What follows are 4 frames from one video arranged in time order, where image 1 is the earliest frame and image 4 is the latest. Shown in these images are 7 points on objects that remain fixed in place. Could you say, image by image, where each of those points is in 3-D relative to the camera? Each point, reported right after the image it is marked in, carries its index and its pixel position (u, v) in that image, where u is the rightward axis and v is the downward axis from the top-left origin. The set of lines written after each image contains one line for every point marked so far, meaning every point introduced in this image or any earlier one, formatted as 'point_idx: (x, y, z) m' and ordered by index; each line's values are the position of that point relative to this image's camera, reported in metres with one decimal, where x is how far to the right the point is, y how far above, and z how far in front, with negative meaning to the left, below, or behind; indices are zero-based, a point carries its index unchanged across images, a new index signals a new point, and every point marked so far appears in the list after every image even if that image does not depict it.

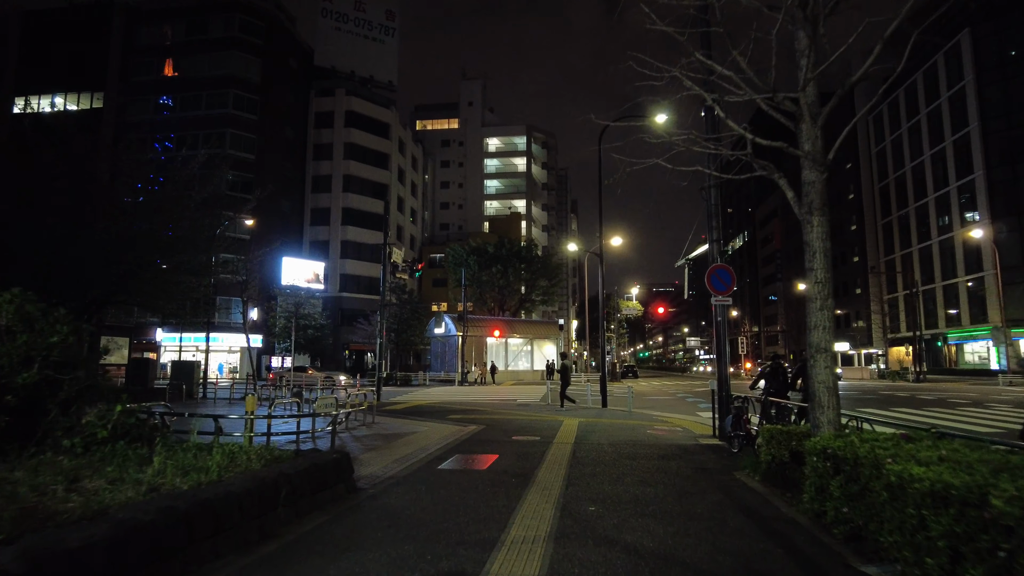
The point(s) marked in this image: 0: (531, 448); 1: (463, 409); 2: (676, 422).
0: (+0.3, -2.3, +8.8) m
1: (-1.3, -3.3, +16.5) m
2: (+3.7, -3.1, +13.9) m
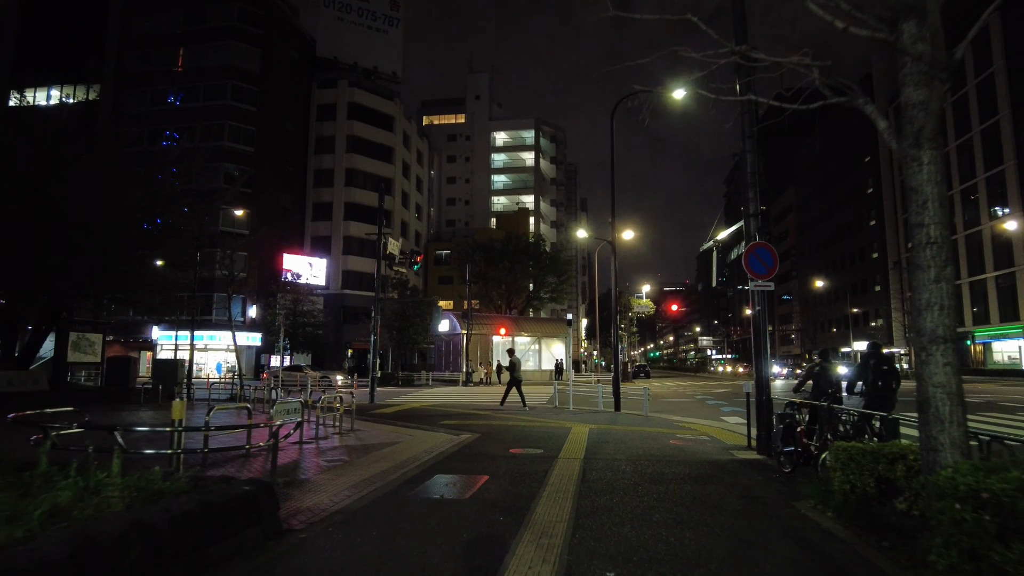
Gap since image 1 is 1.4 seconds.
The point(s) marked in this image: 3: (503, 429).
0: (+0.2, -2.1, +7.1) m
1: (-1.2, -3.0, +14.9) m
2: (+3.8, -2.8, +12.2) m
3: (-0.2, -2.5, +10.9) m
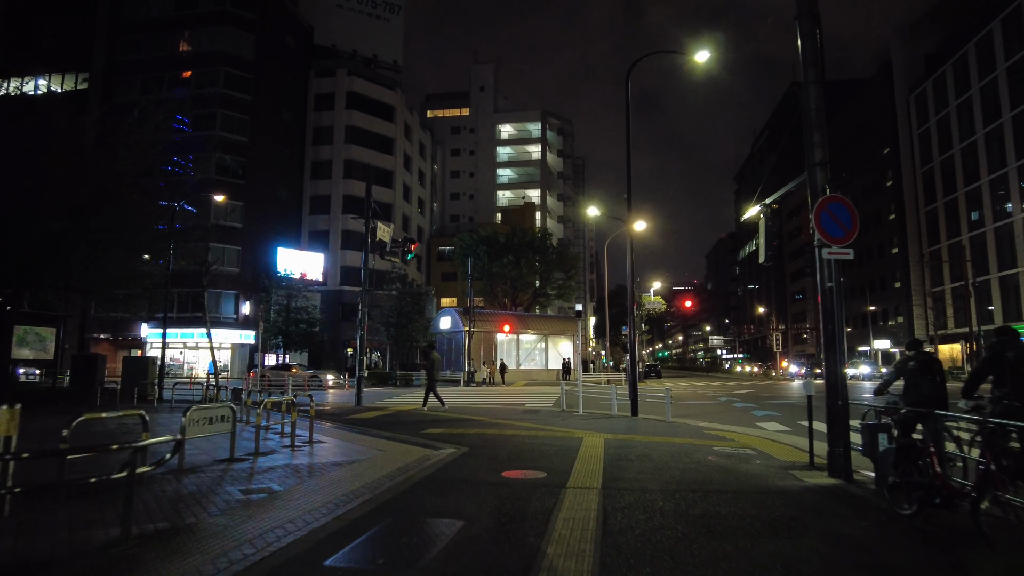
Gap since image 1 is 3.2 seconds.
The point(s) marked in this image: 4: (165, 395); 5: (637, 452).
0: (+0.1, -1.8, +5.0) m
1: (-1.2, -2.7, +12.9) m
2: (+3.7, -2.5, +10.1) m
3: (-0.2, -2.2, +8.8) m
4: (-11.2, -3.4, +19.7) m
5: (+1.6, -2.1, +7.7) m
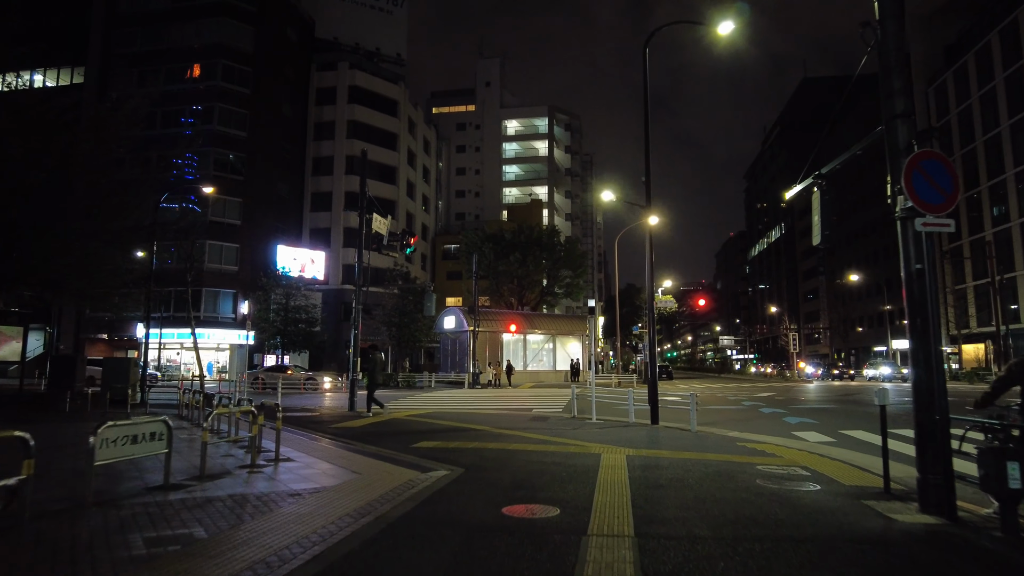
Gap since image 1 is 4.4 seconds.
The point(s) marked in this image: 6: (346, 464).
0: (+0.1, -1.6, +3.6) m
1: (-1.1, -2.6, +11.5) m
2: (+3.8, -2.3, +8.6) m
3: (-0.2, -2.0, +7.4) m
4: (-11.0, -3.3, +18.5) m
5: (+1.6, -1.9, +6.3) m
6: (-1.9, -2.1, +7.3) m
